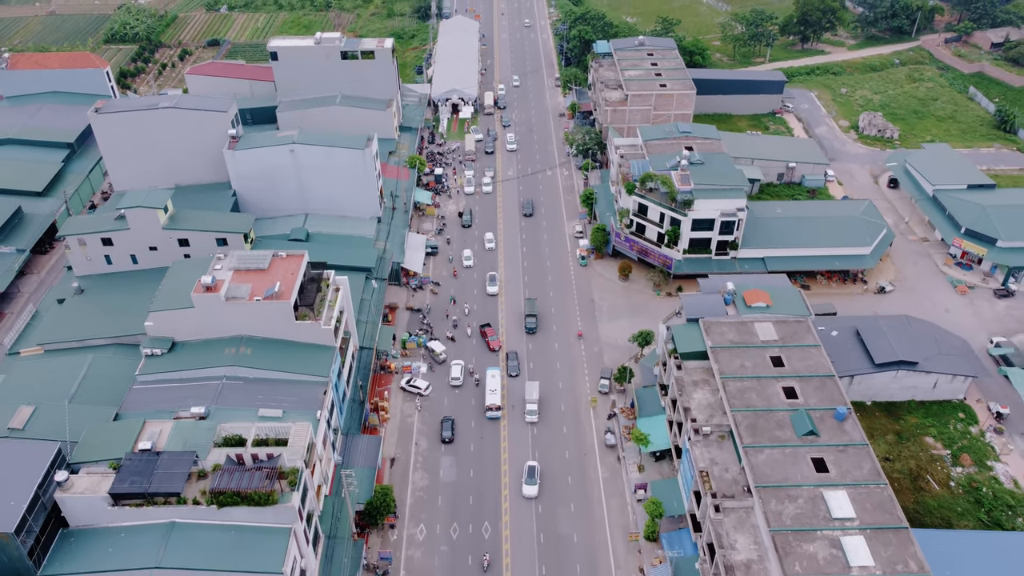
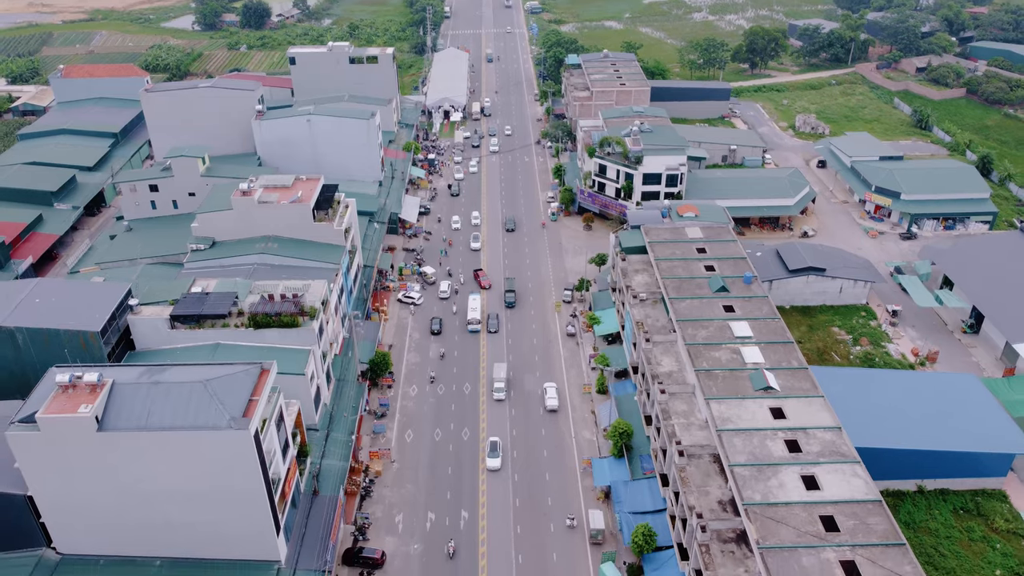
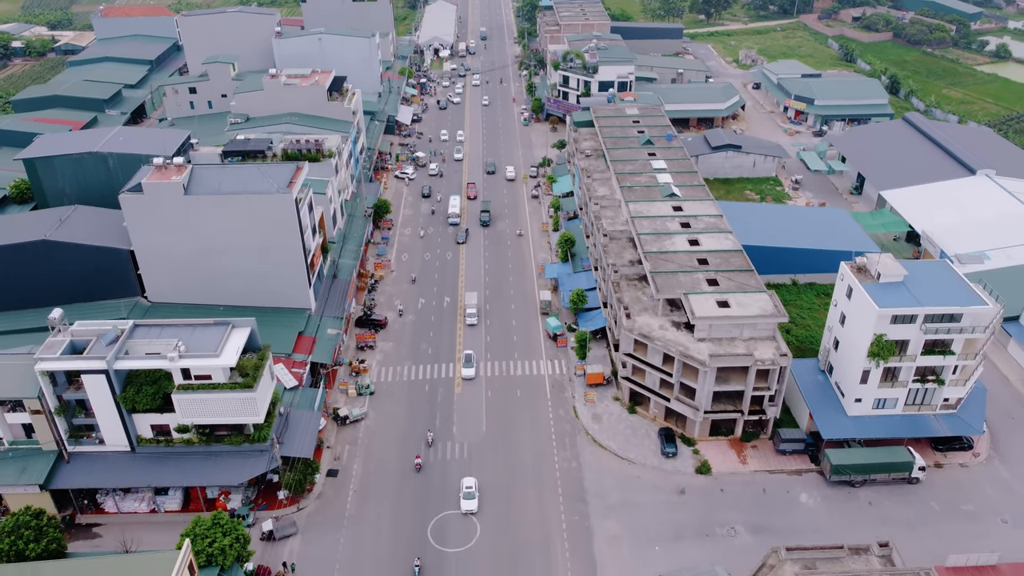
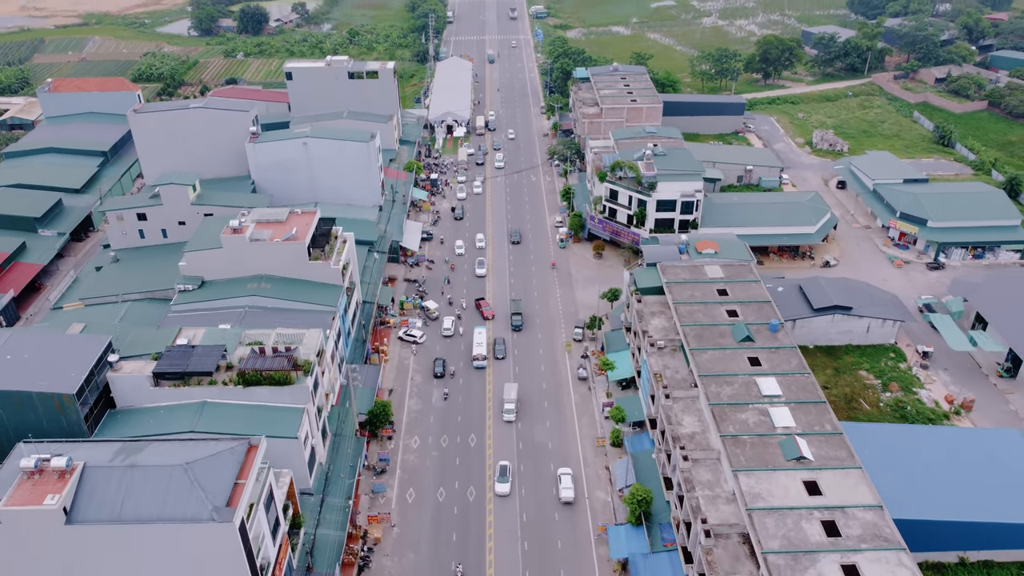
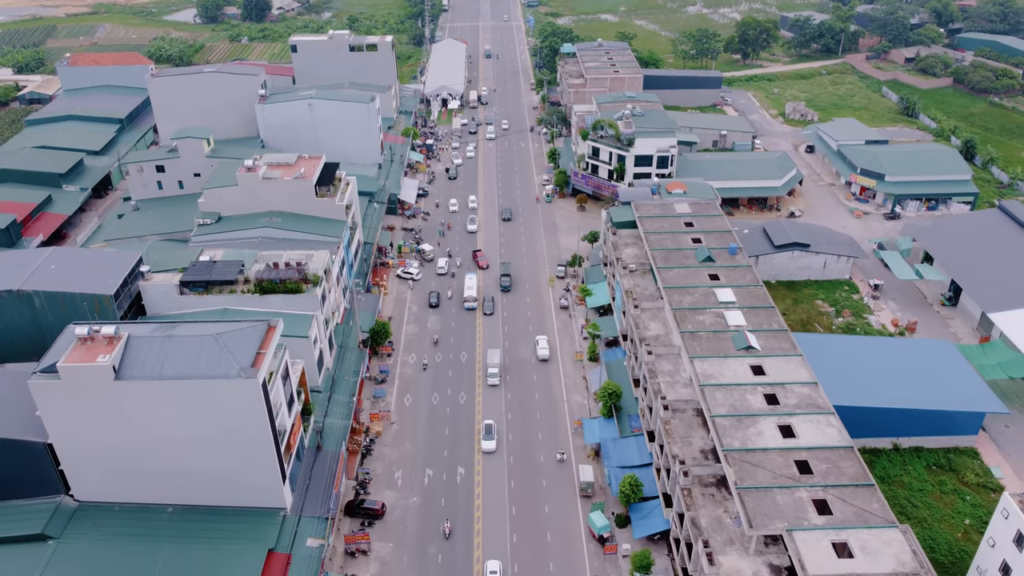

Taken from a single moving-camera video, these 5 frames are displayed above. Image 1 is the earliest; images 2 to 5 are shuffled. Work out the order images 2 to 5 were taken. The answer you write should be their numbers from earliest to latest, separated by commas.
4, 2, 5, 3
